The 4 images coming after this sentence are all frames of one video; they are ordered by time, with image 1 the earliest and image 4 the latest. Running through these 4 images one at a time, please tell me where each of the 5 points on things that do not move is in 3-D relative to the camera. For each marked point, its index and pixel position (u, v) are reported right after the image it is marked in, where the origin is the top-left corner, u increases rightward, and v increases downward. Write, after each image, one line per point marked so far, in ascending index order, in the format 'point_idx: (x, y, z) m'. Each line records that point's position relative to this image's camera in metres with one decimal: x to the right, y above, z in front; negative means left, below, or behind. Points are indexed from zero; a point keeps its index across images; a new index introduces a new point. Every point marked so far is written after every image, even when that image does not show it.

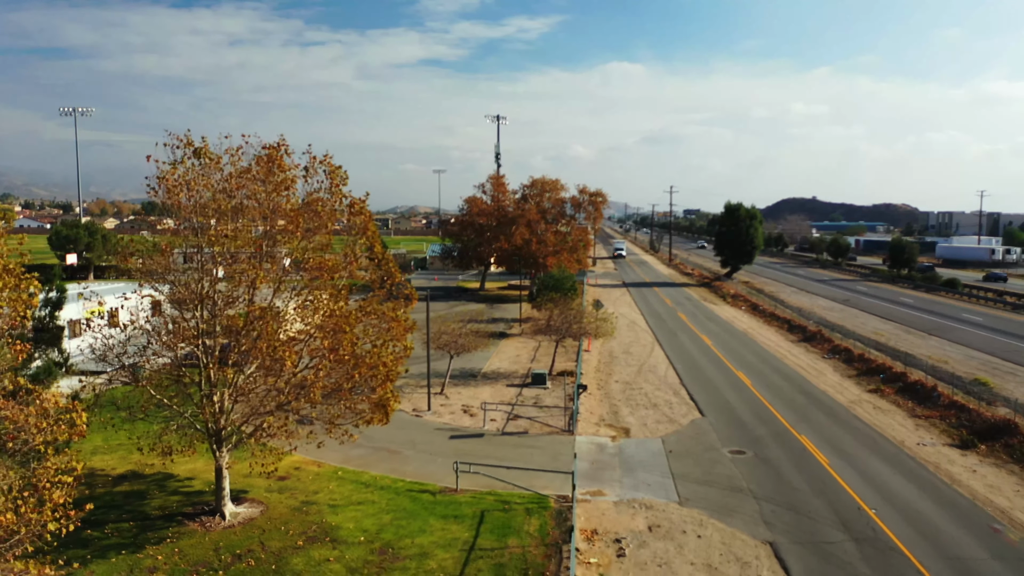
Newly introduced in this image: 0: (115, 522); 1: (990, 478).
0: (-7.1, -4.1, +13.8) m
1: (+10.0, -4.0, +16.9) m
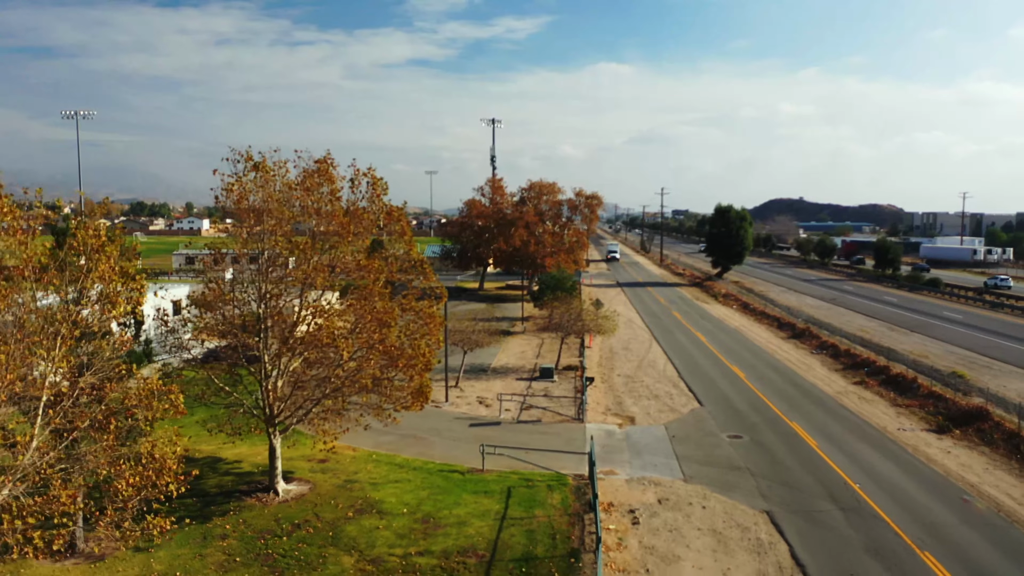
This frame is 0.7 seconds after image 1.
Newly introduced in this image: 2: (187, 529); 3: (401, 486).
0: (-6.6, -4.1, +15.4) m
1: (+10.5, -4.0, +18.7) m
2: (-5.7, -4.3, +14.0) m
3: (-2.3, -4.1, +16.6) m
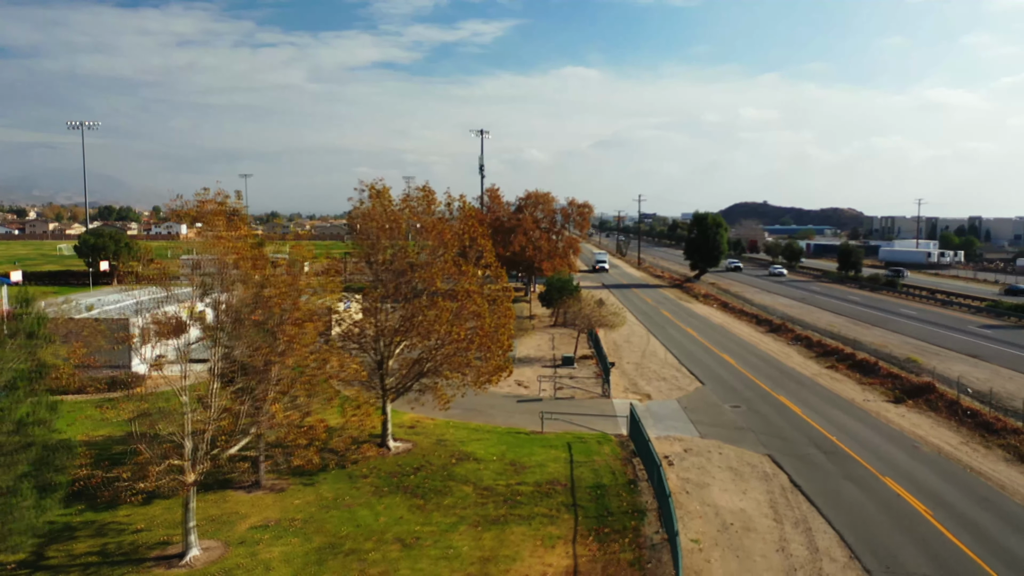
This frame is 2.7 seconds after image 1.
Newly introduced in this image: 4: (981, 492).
0: (-5.0, -4.1, +19.8) m
1: (+11.9, -3.9, +23.8) m
2: (-4.1, -4.3, +18.4) m
3: (-0.8, -4.1, +21.2) m
4: (+10.4, -4.5, +17.7) m
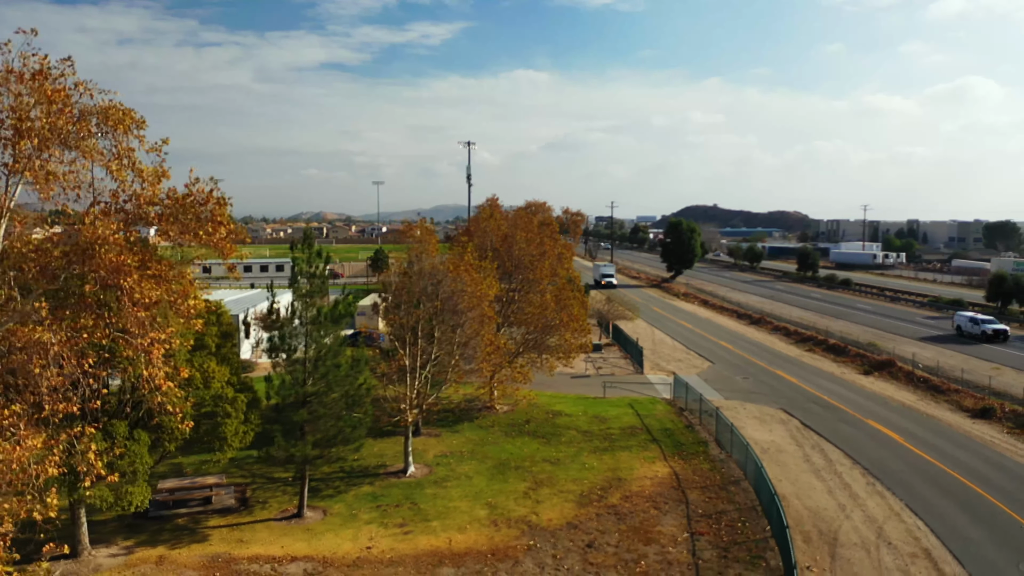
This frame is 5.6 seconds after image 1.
0: (-2.3, -4.0, +26.0) m
1: (+14.3, -3.8, +31.1) m
2: (-1.4, -4.2, +24.7) m
3: (+1.8, -4.0, +27.7) m
4: (+13.2, -4.4, +24.9) m
